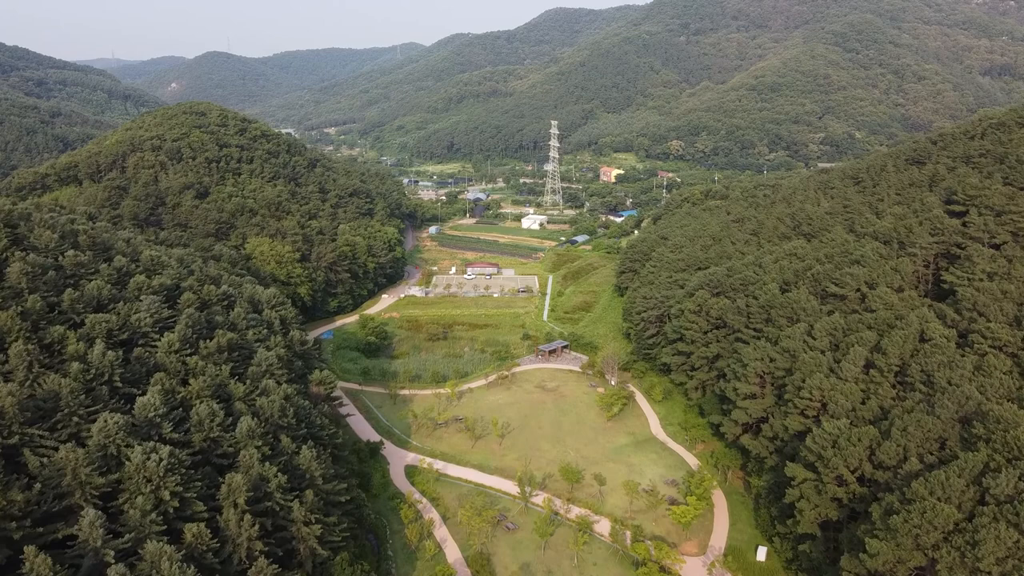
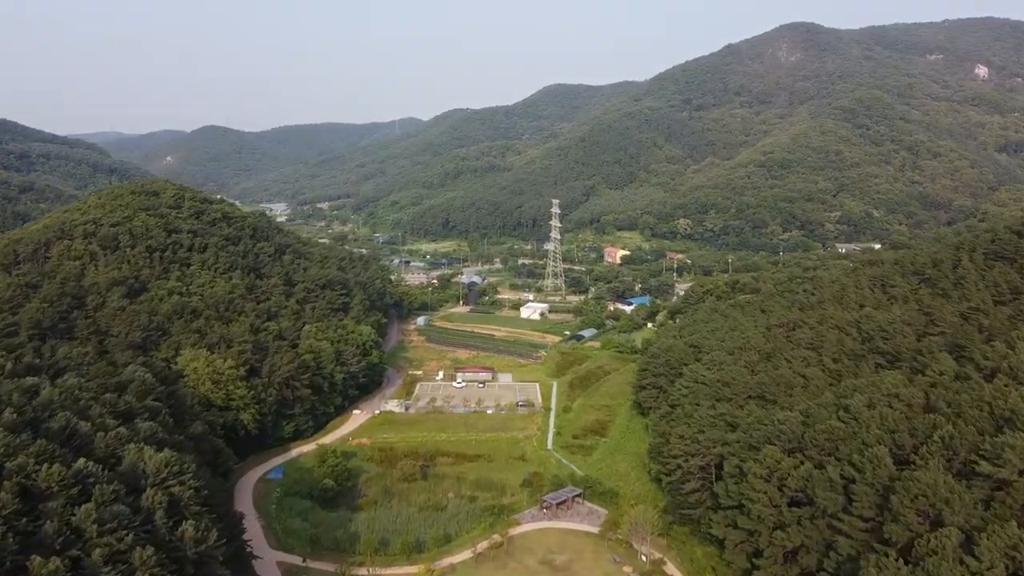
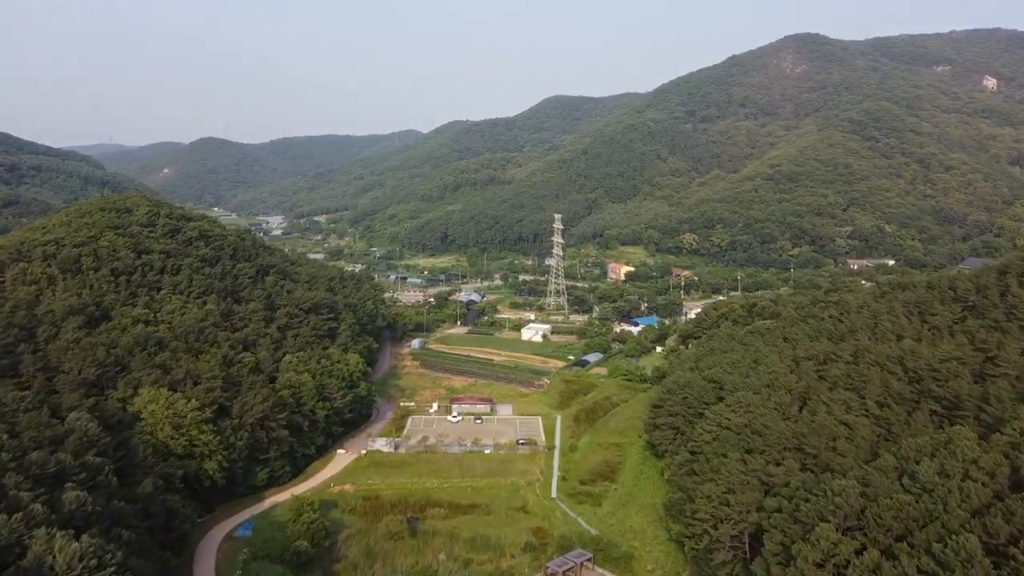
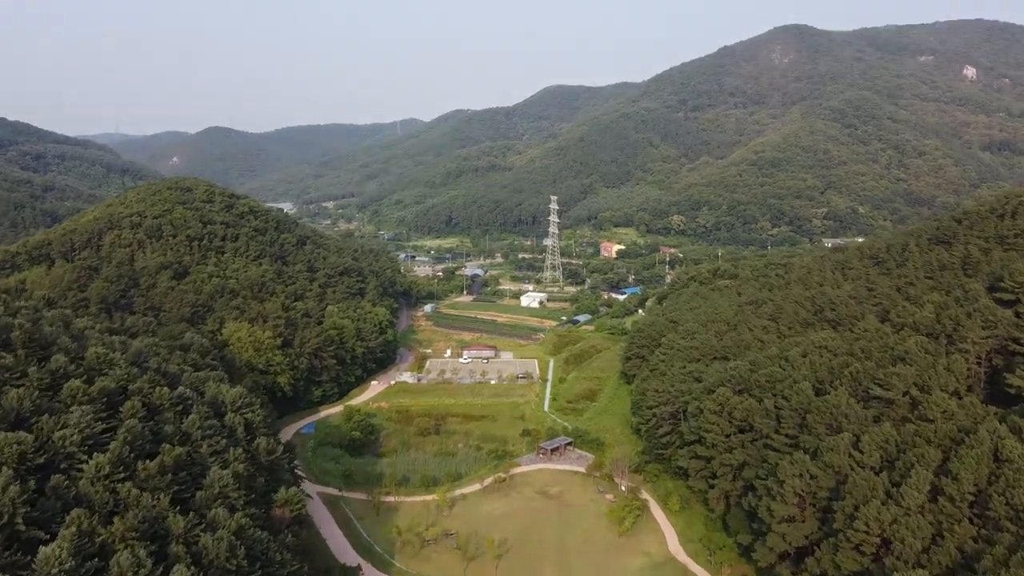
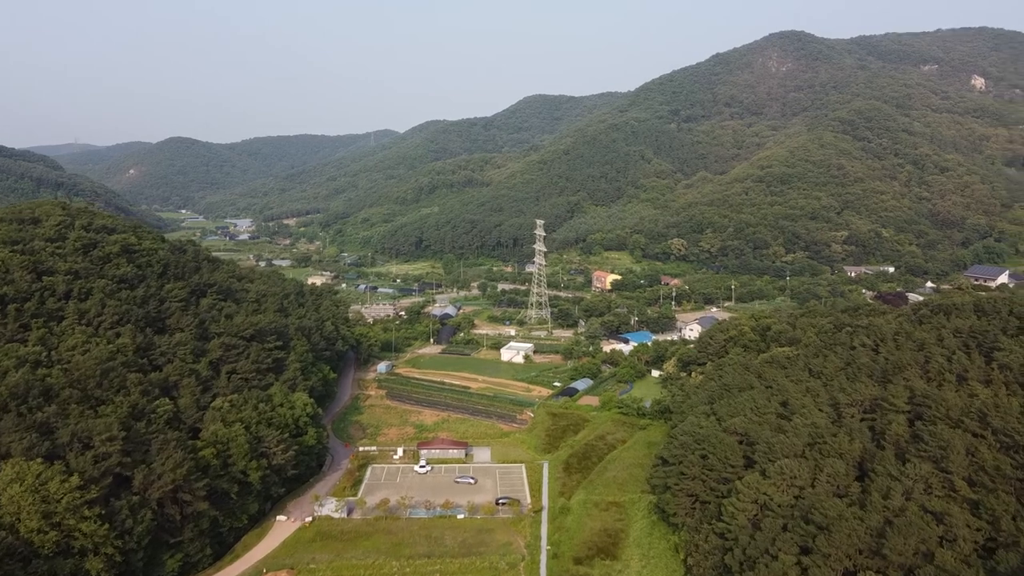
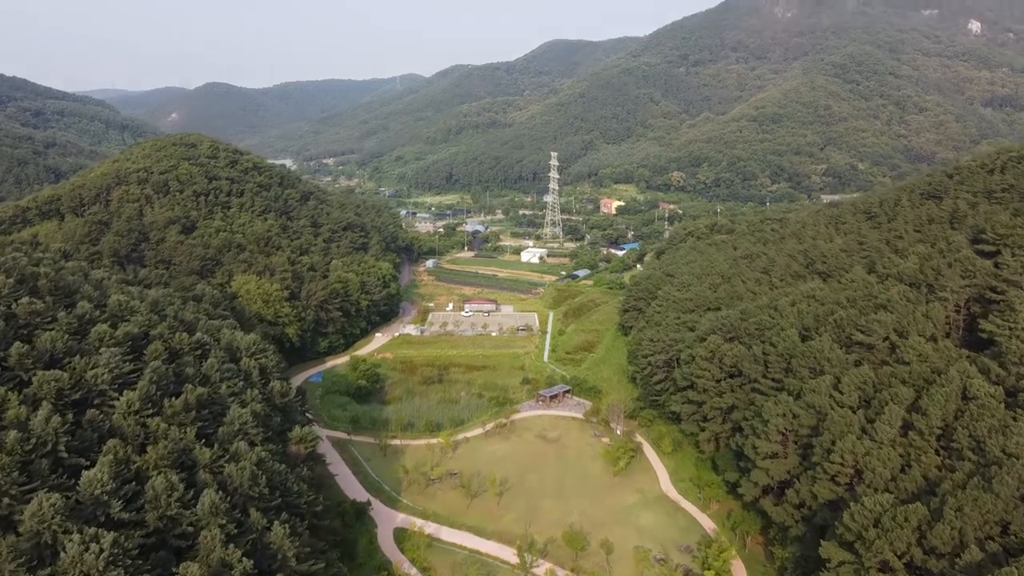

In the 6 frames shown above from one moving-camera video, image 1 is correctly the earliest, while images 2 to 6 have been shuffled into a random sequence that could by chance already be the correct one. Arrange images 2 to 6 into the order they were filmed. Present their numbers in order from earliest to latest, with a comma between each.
6, 4, 2, 3, 5
